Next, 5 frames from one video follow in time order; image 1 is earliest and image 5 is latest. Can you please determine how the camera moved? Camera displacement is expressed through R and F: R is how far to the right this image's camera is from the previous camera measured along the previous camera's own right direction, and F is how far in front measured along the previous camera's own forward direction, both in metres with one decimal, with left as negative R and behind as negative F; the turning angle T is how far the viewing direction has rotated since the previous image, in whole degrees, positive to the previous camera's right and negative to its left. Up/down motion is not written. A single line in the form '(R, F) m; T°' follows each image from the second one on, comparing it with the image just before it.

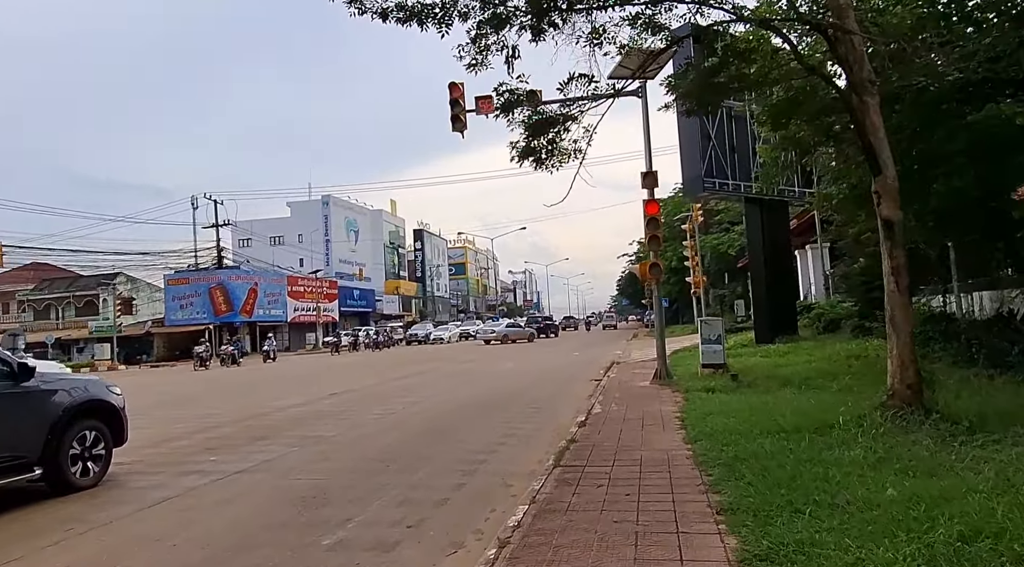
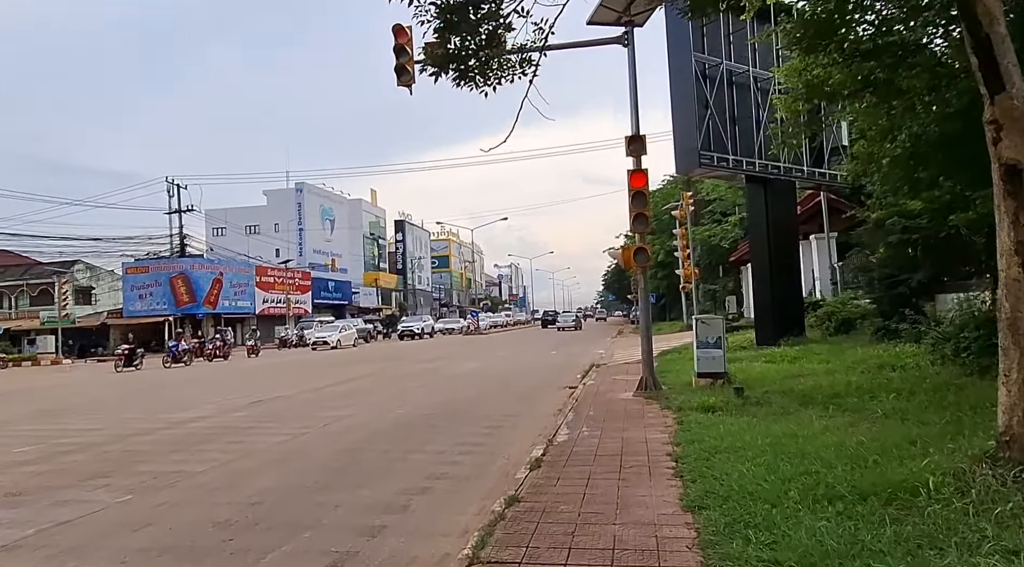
(+0.6, +2.9) m; +1°
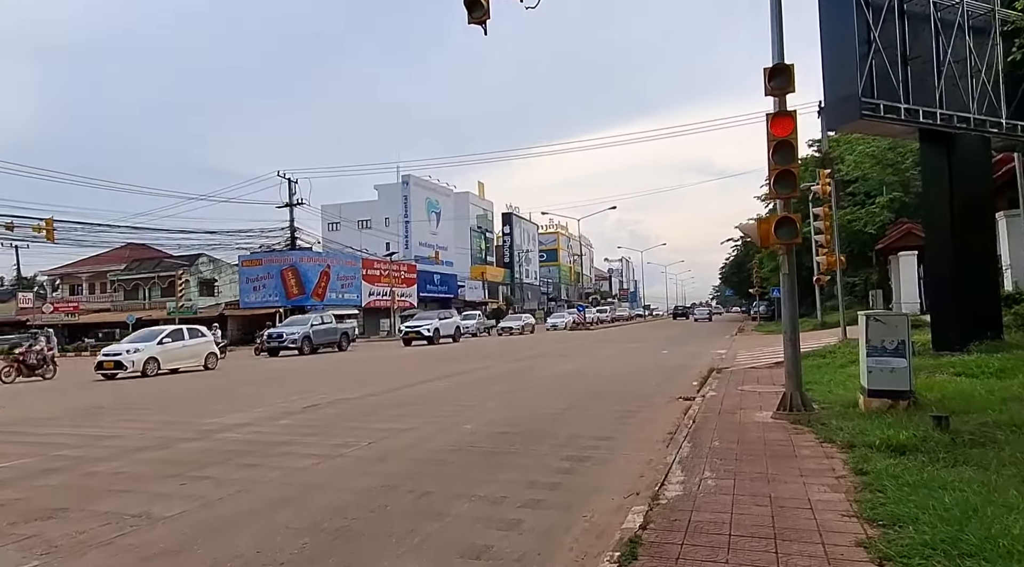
(+0.2, +2.9) m; -9°
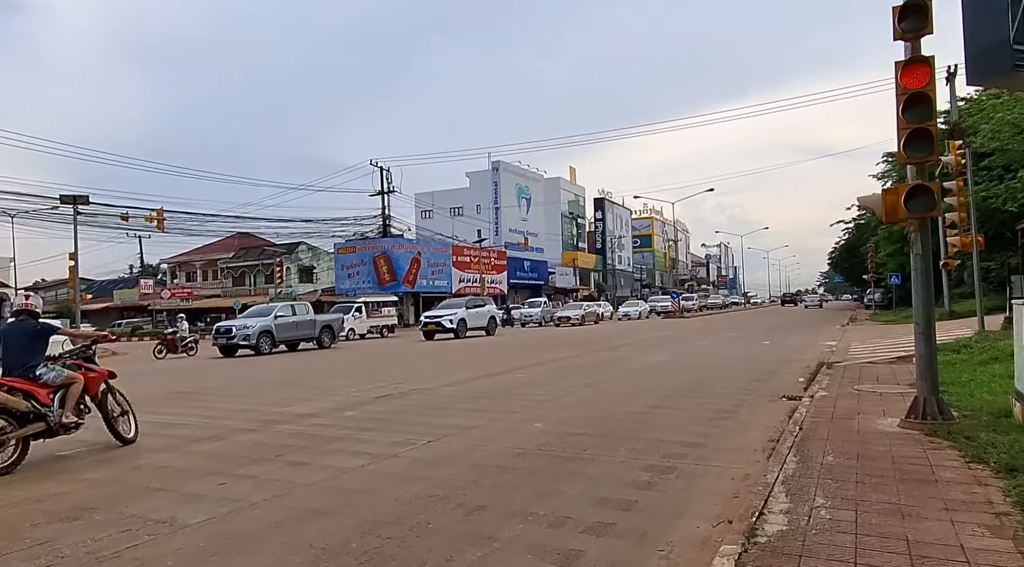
(+0.2, +1.1) m; -7°
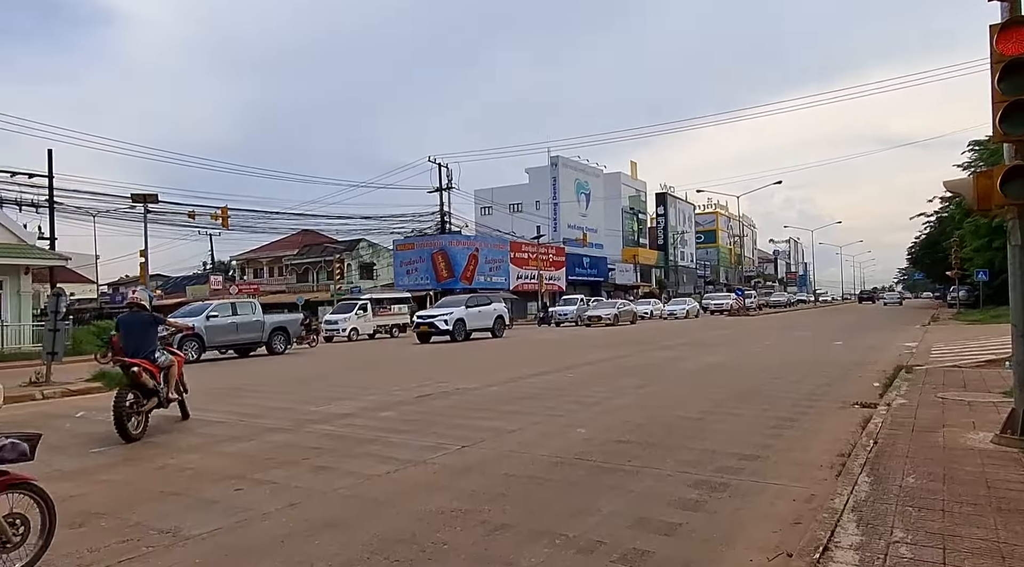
(+0.2, +0.6) m; -5°
